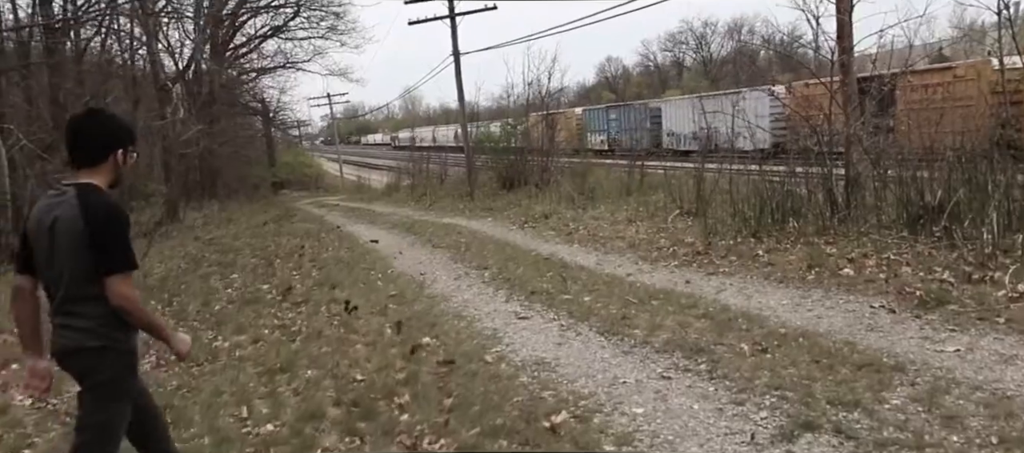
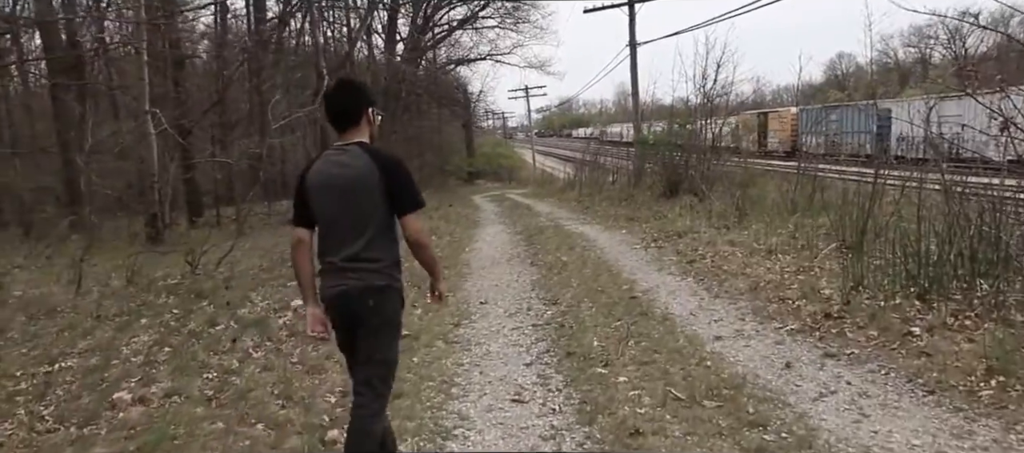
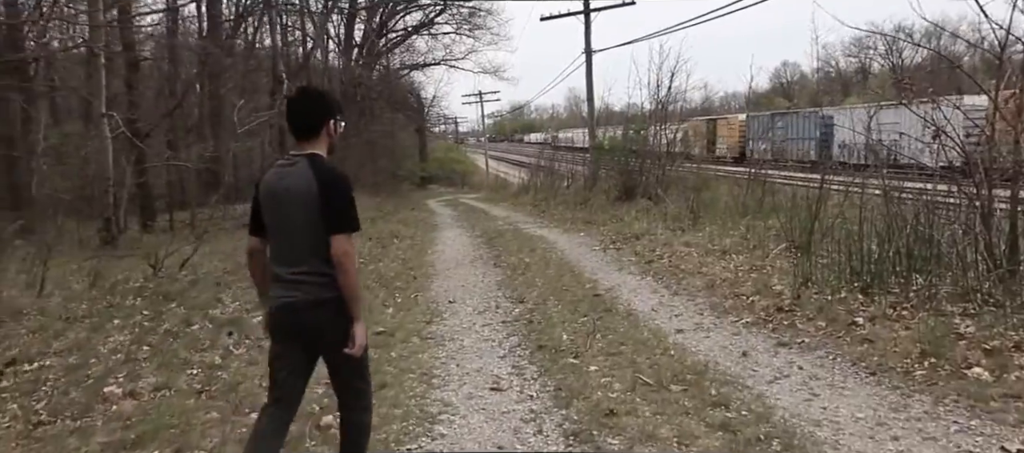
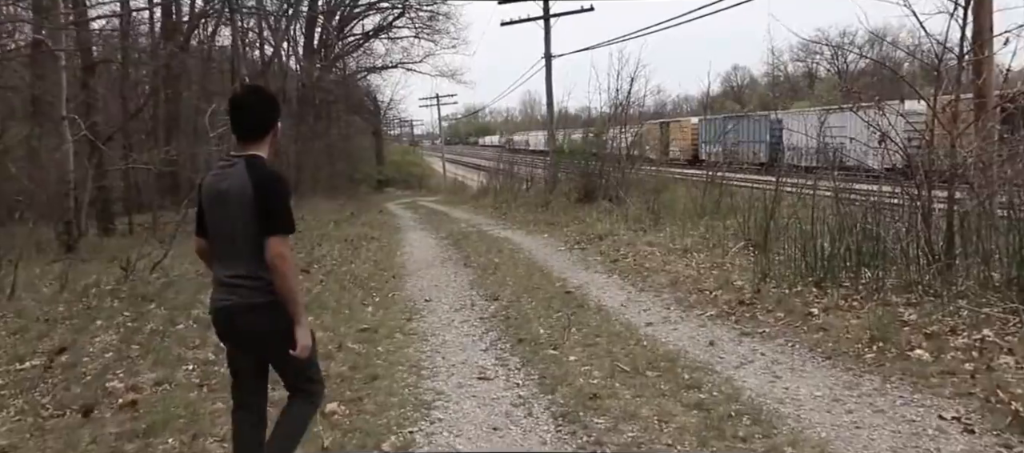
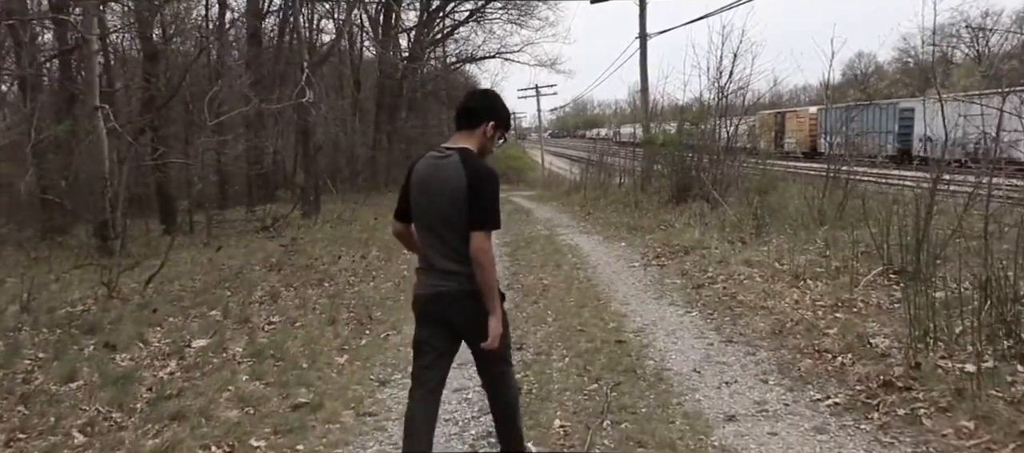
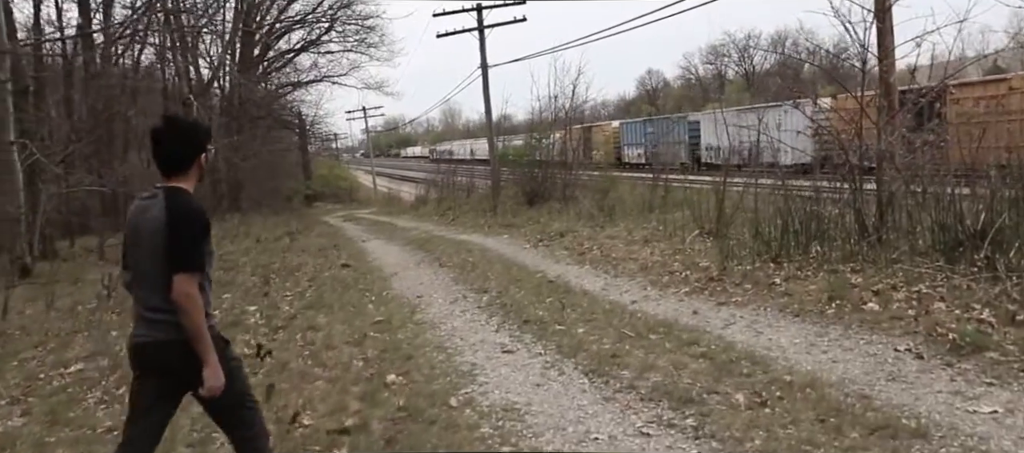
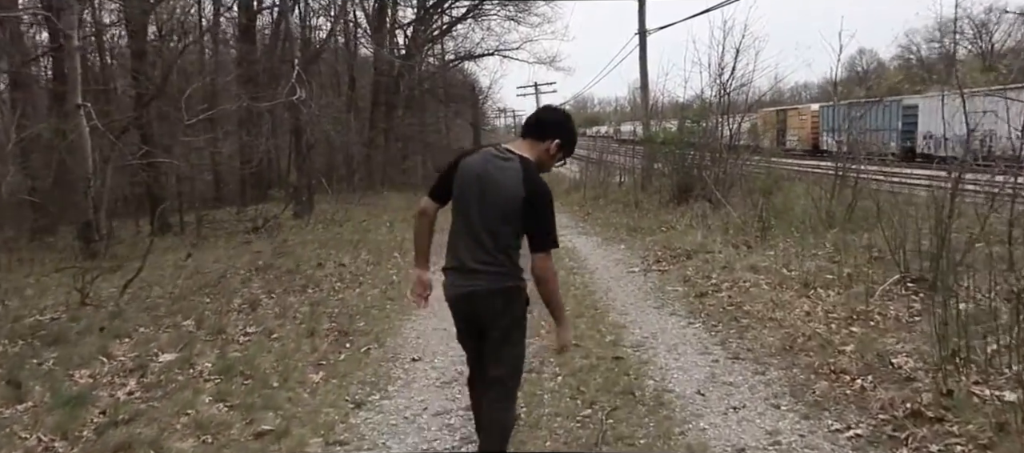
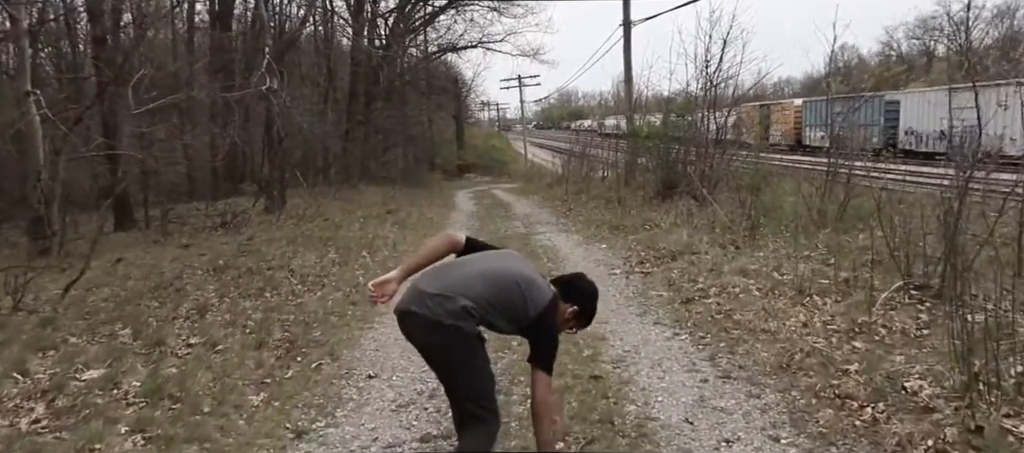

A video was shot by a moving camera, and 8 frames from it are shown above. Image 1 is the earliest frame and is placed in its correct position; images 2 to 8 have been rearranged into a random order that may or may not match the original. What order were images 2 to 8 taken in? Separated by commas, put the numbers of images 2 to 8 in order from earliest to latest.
6, 4, 3, 2, 5, 7, 8
